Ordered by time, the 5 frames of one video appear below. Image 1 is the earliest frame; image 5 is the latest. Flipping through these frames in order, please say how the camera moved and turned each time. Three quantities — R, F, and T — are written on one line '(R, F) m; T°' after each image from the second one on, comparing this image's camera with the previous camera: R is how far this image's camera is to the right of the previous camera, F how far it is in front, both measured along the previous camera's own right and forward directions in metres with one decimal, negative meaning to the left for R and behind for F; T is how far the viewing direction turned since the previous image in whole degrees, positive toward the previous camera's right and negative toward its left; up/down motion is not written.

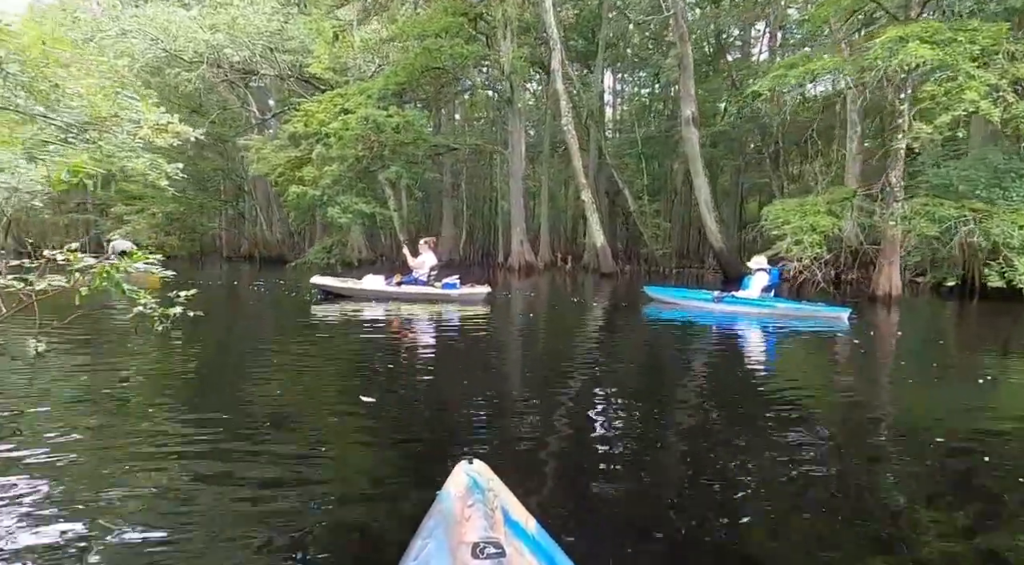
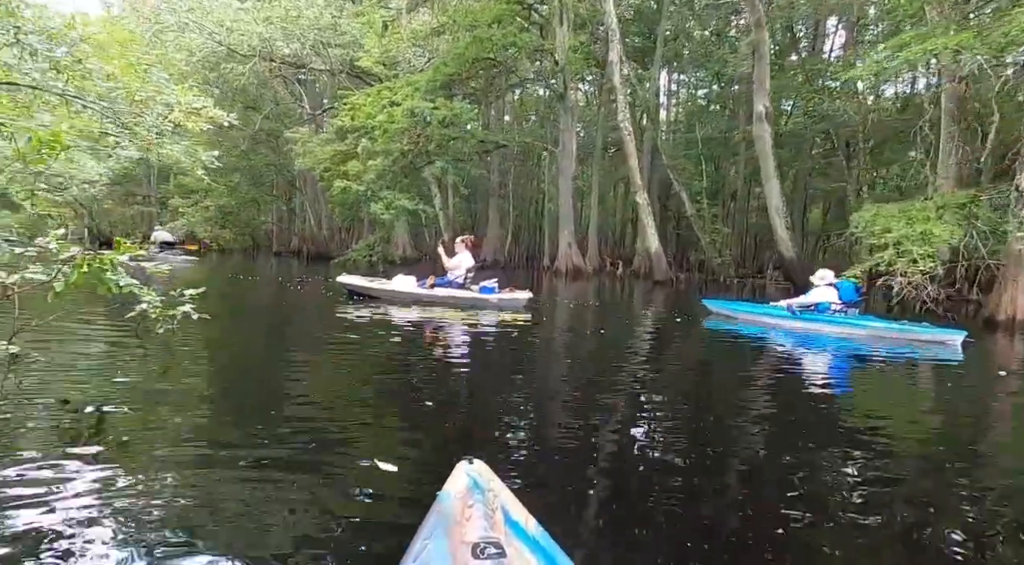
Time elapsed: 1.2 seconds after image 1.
(0.0, +0.4) m; -3°
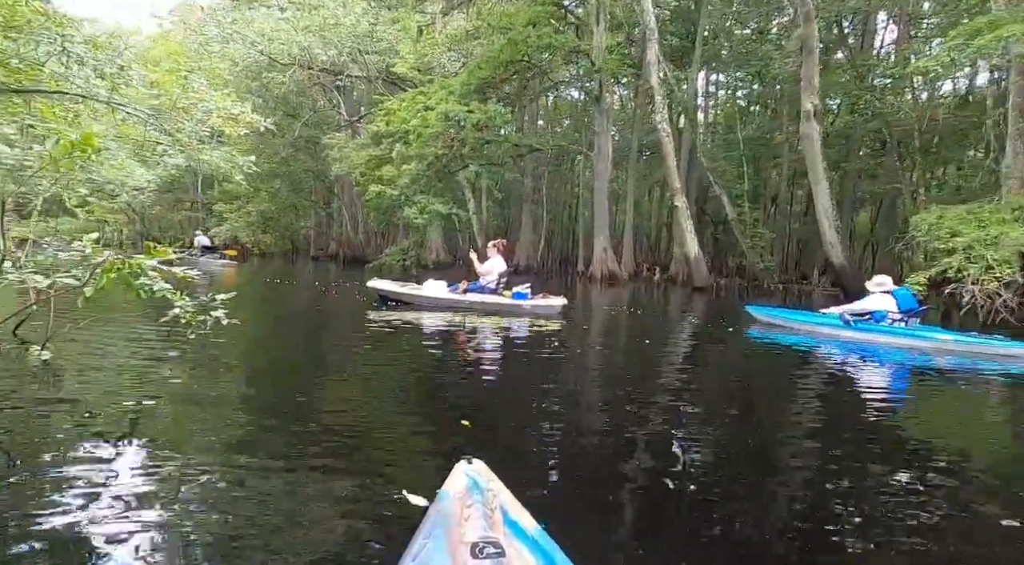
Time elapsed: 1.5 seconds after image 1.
(0.0, +0.2) m; -3°
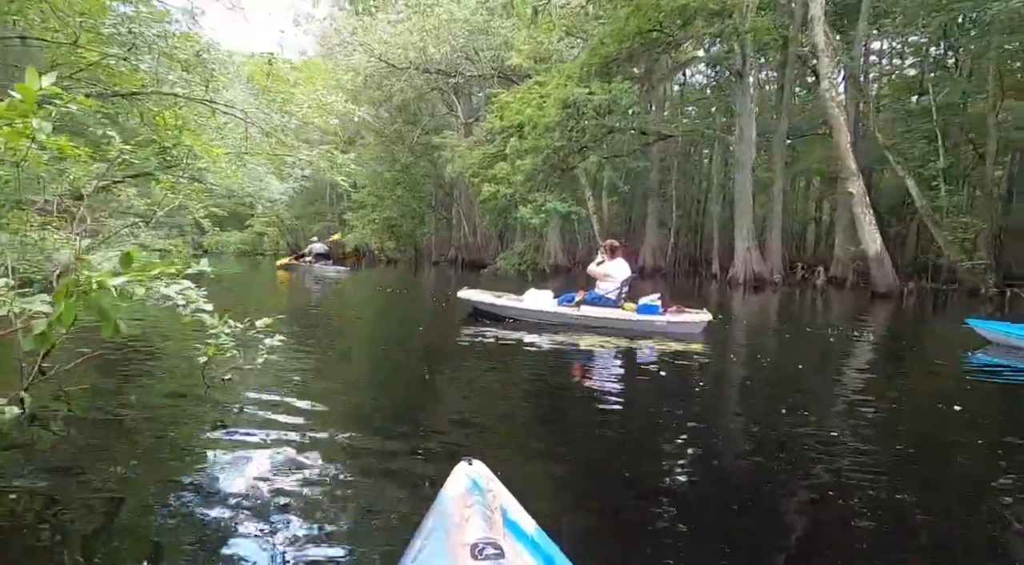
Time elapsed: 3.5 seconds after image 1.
(-0.1, +1.0) m; -9°
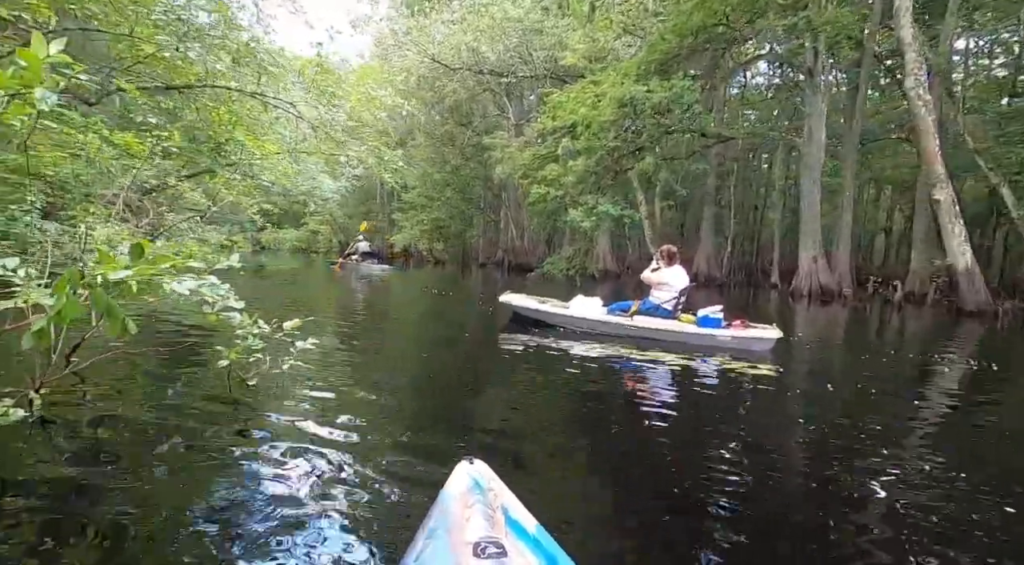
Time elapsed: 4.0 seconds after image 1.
(0.0, +0.4) m; -3°
